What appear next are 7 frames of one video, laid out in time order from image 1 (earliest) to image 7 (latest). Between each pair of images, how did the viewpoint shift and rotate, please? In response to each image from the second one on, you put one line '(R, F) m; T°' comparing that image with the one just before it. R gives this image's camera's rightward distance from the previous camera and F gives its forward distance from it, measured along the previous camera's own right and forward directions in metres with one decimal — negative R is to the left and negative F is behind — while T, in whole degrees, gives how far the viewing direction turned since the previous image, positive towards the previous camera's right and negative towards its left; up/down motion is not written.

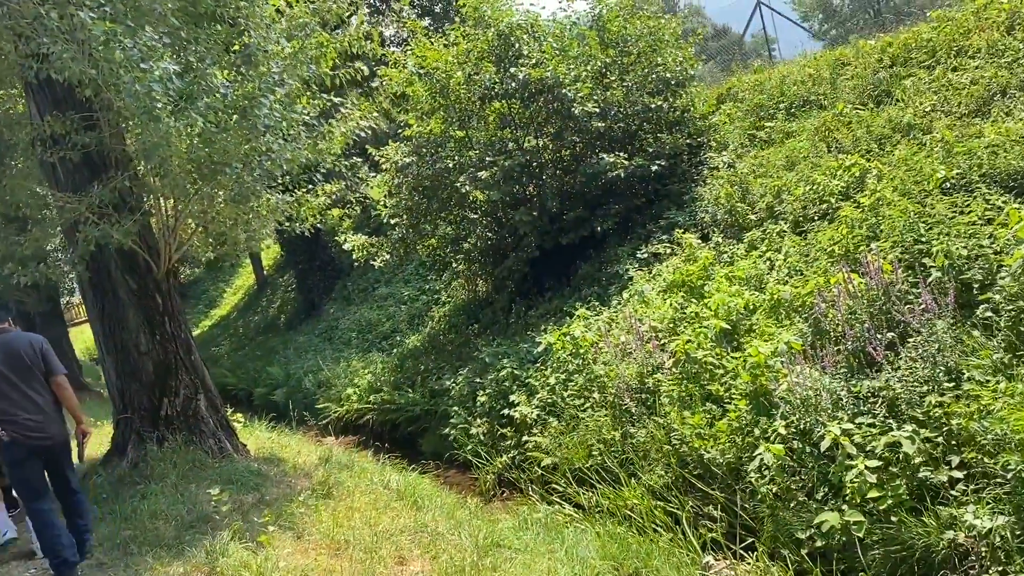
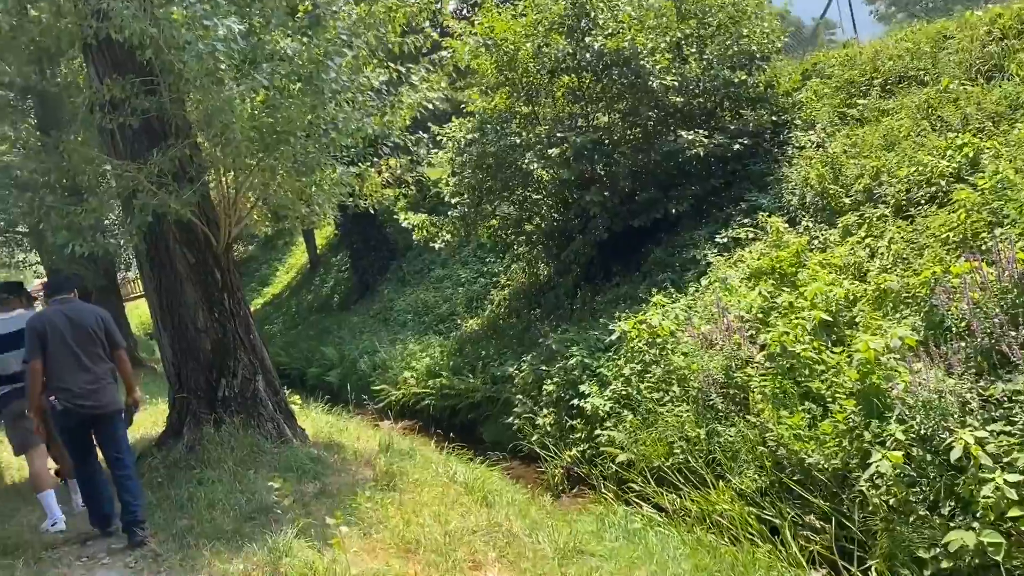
(-0.2, +0.5) m; -3°
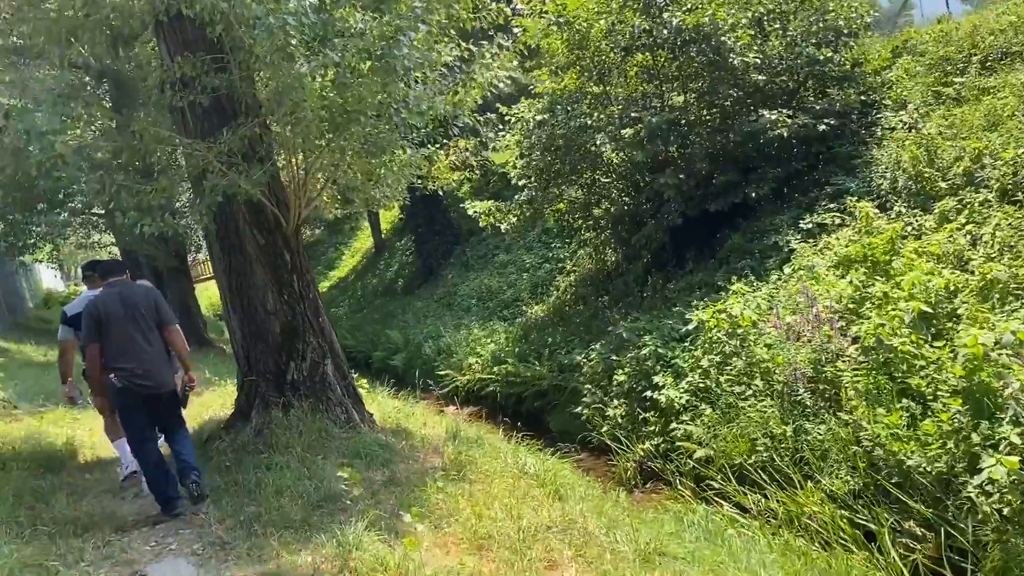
(-0.1, +0.2) m; -4°
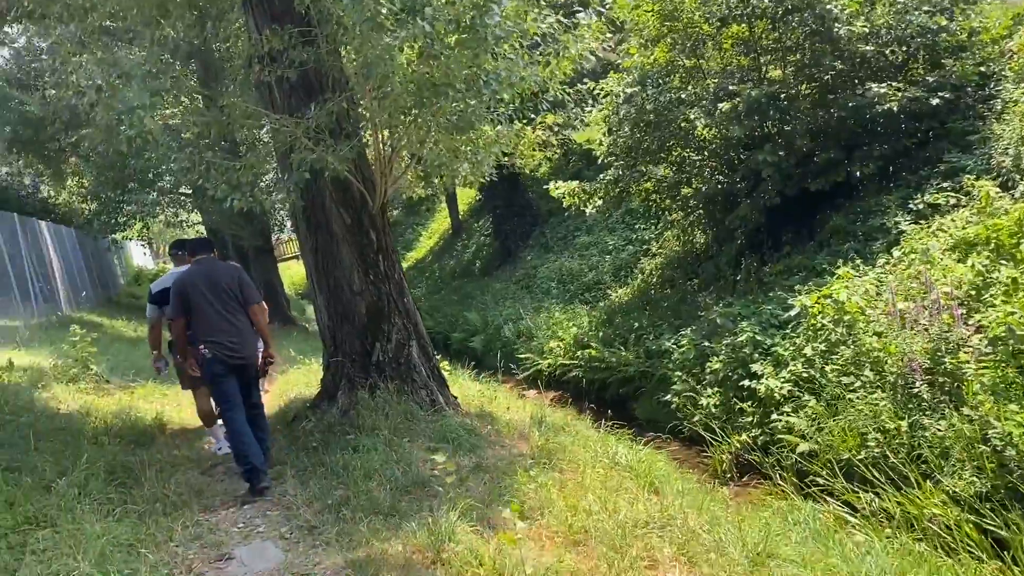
(-0.1, +0.2) m; -5°
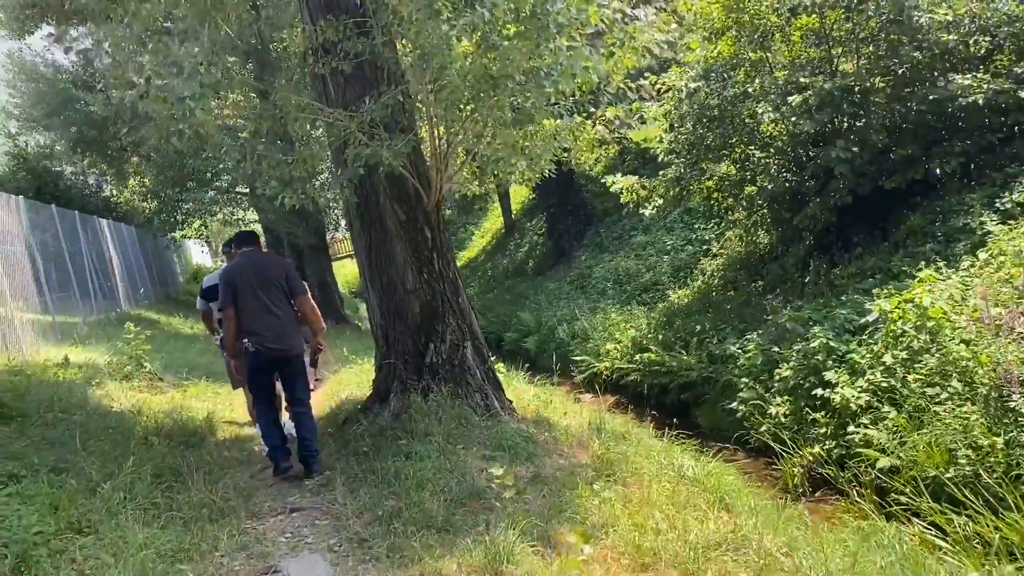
(-0.1, +0.3) m; -3°
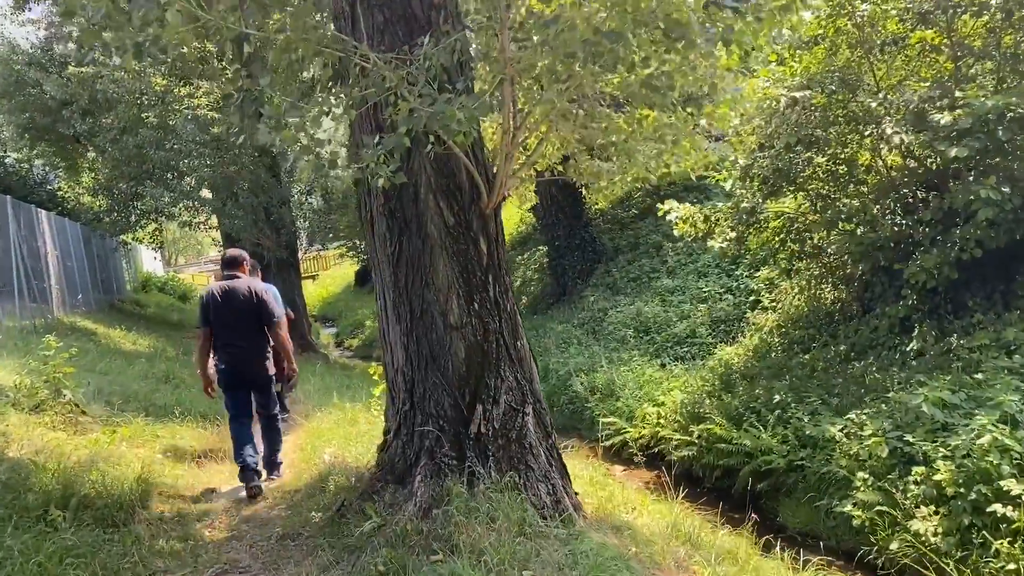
(-0.6, +1.8) m; +3°
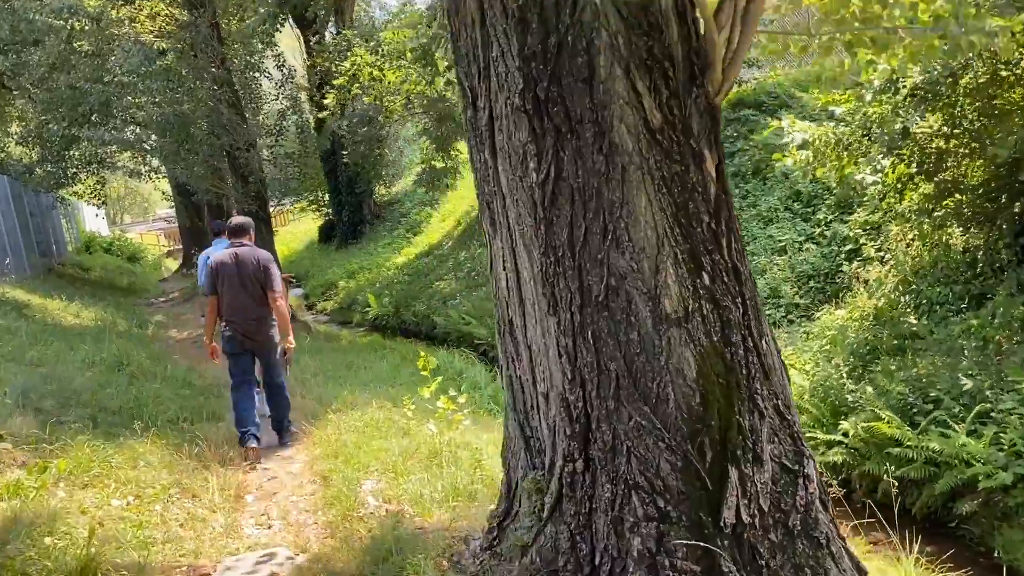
(-0.8, +2.0) m; +3°
